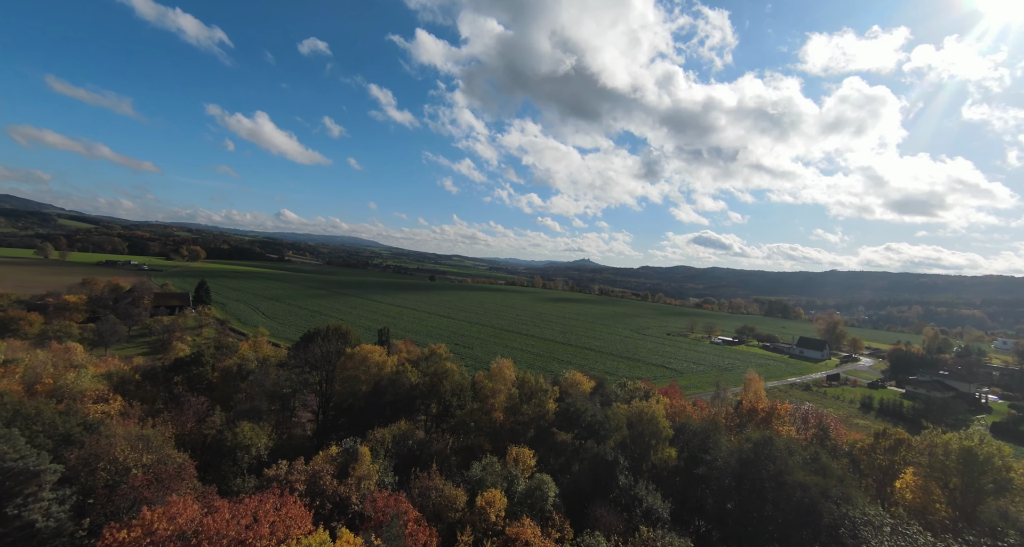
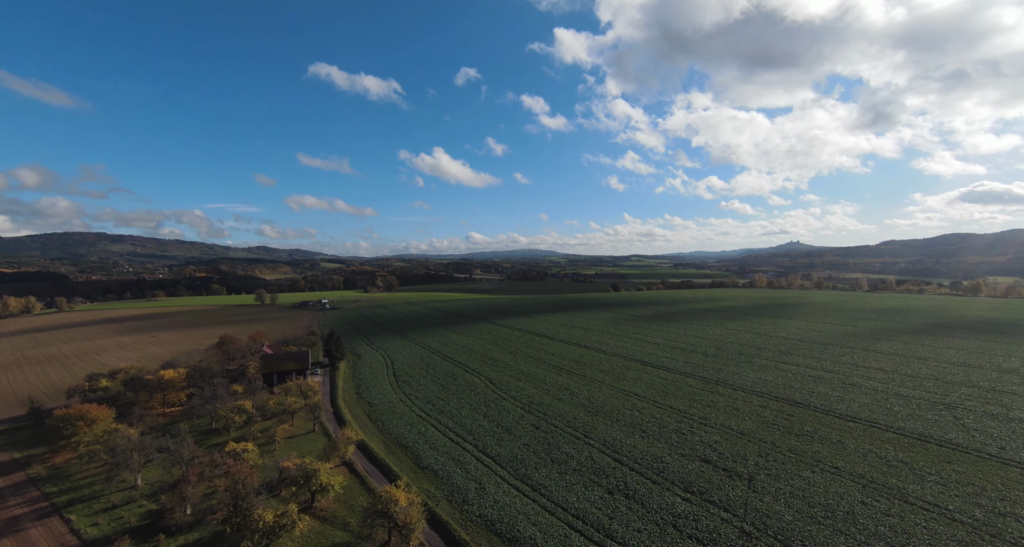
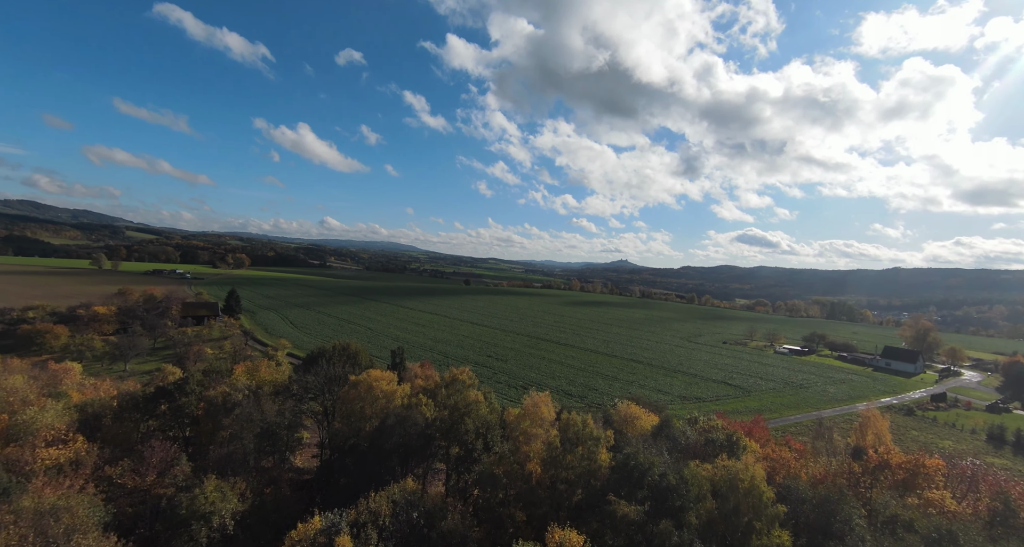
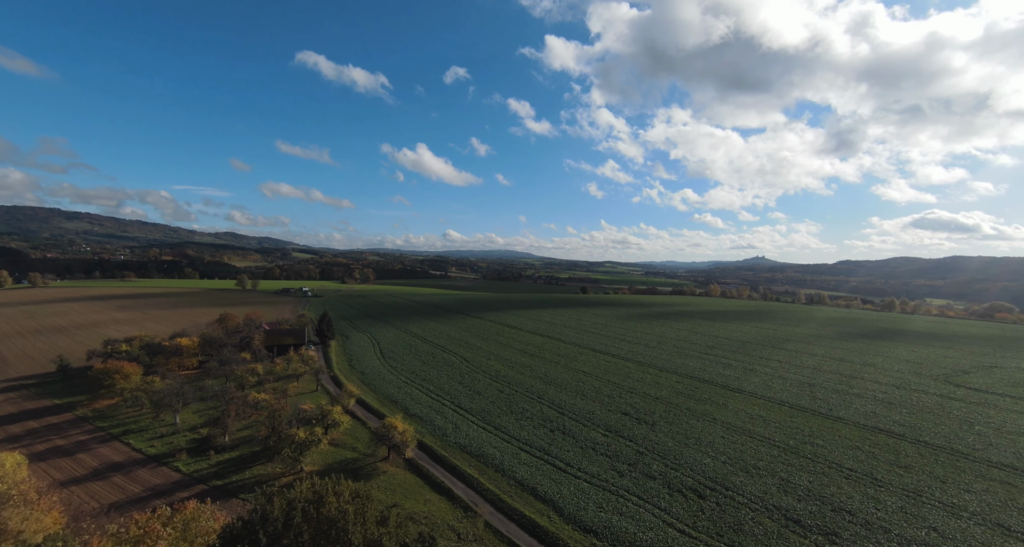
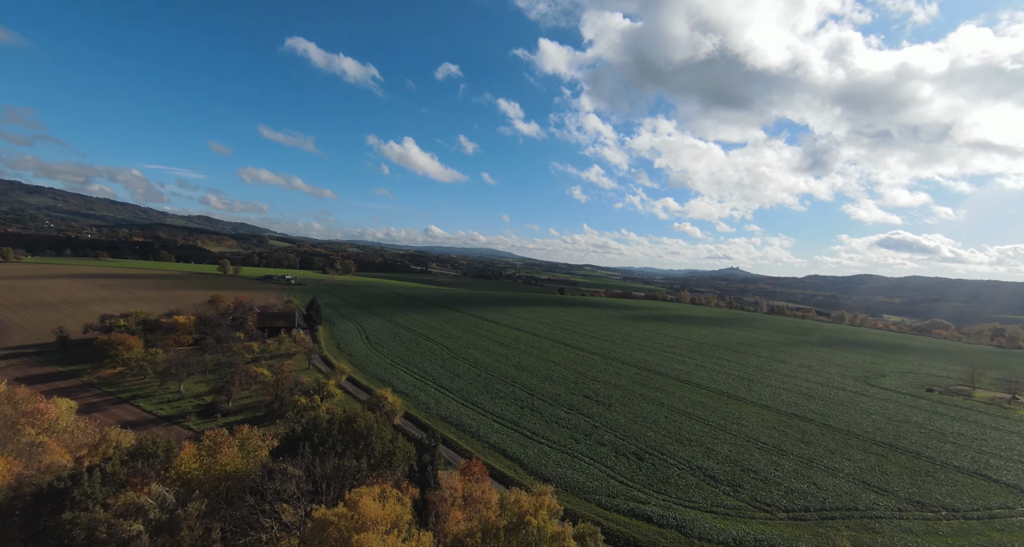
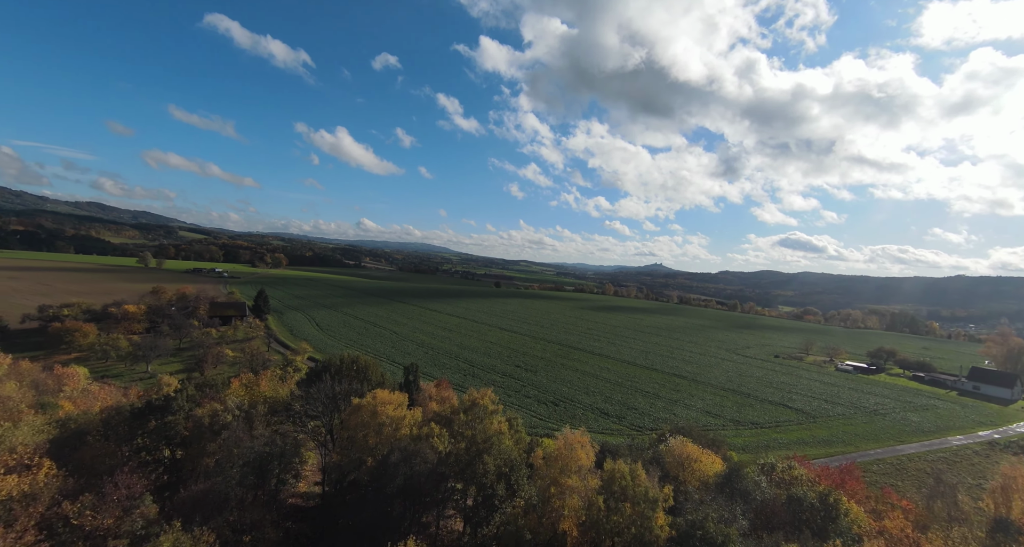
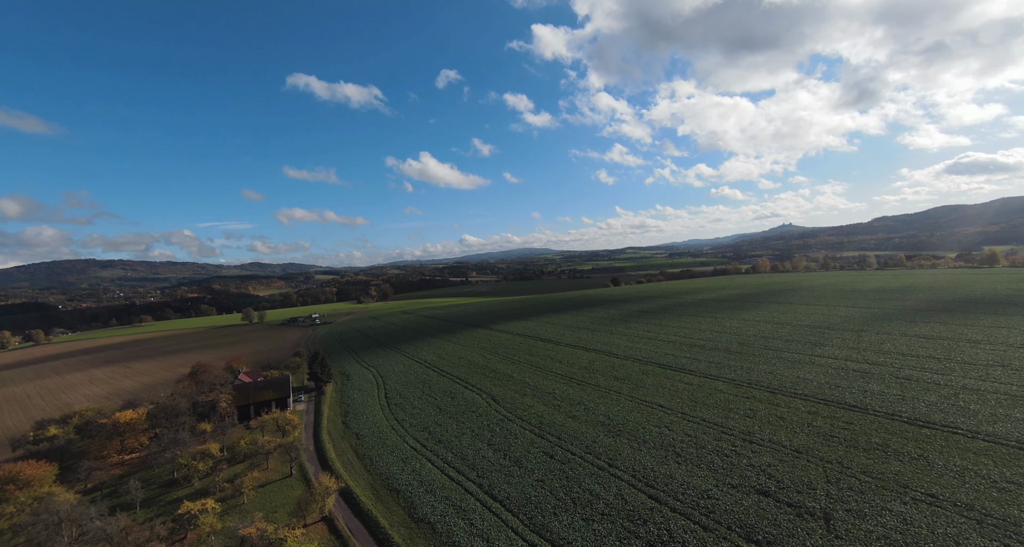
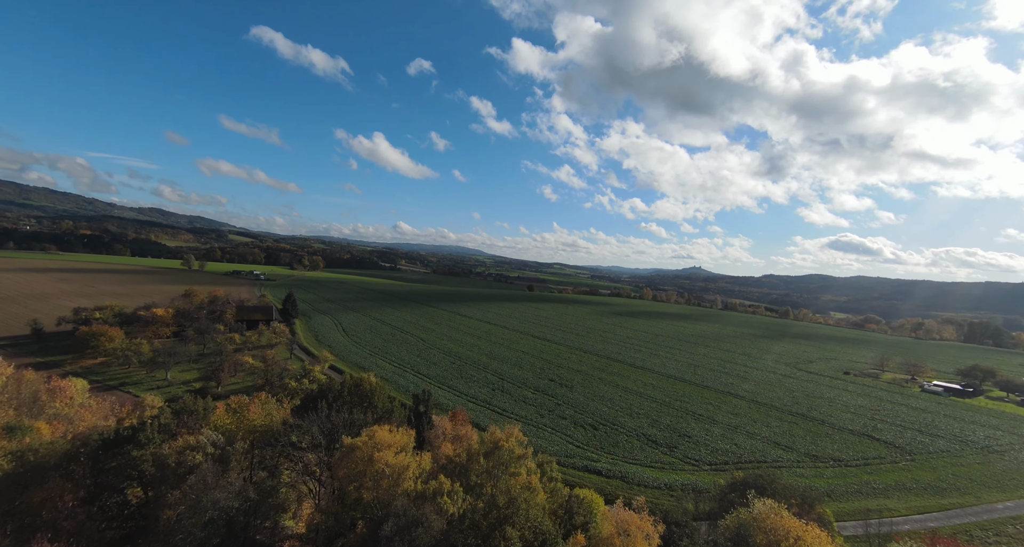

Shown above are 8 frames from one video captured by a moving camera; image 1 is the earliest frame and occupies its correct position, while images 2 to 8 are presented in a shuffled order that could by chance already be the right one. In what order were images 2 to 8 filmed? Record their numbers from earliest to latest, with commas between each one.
3, 6, 8, 5, 4, 2, 7
